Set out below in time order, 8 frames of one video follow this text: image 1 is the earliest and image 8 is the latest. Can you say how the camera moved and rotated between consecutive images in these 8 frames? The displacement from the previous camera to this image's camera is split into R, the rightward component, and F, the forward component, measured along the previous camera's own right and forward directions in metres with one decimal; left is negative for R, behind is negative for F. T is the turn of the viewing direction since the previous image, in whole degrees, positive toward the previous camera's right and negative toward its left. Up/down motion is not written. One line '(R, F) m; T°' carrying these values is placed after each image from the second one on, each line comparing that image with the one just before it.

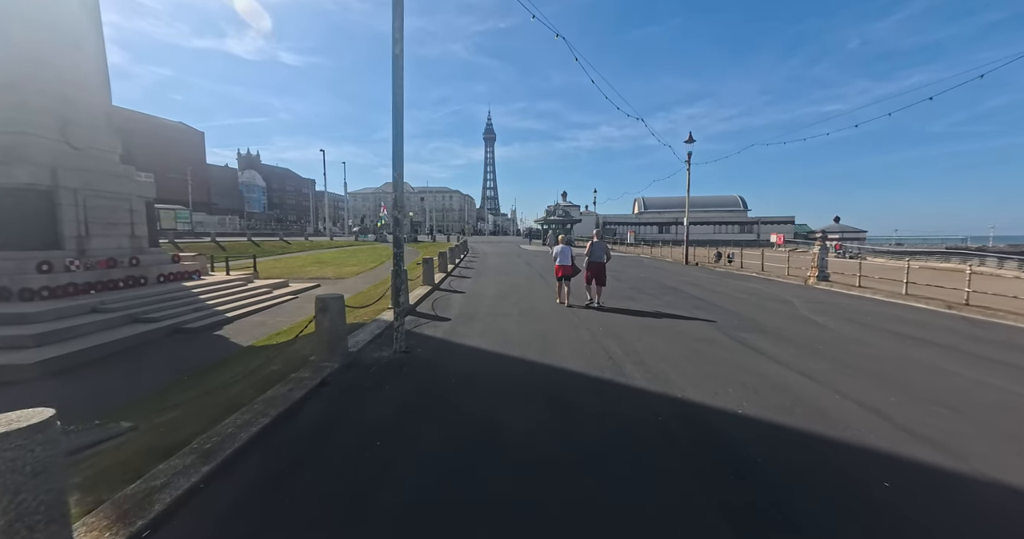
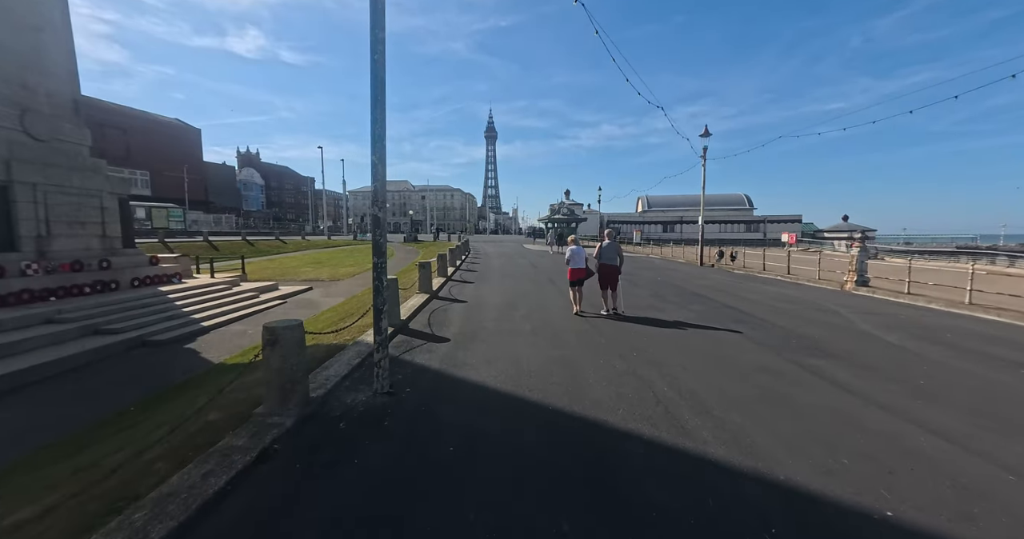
(-0.2, +1.4) m; 0°
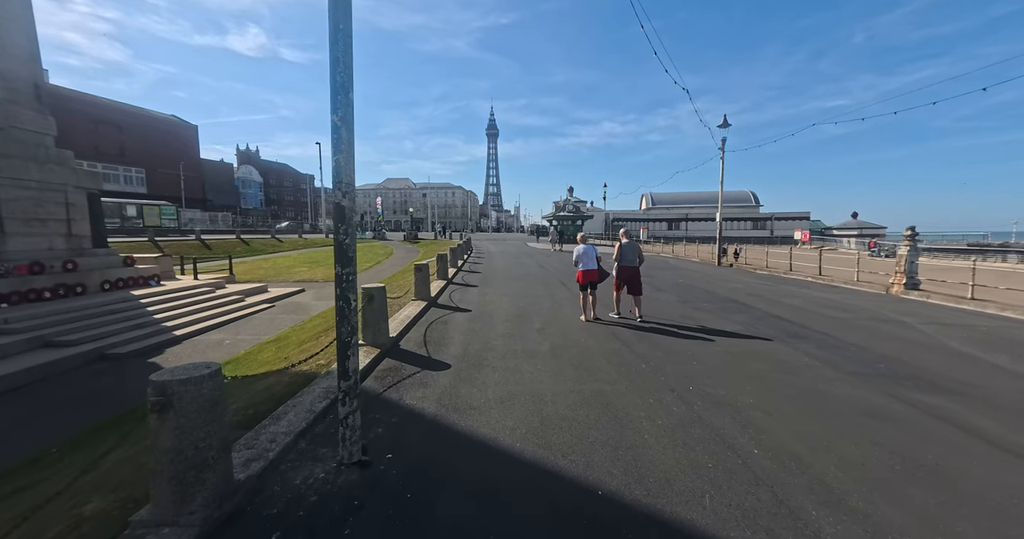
(-0.2, +1.4) m; 0°
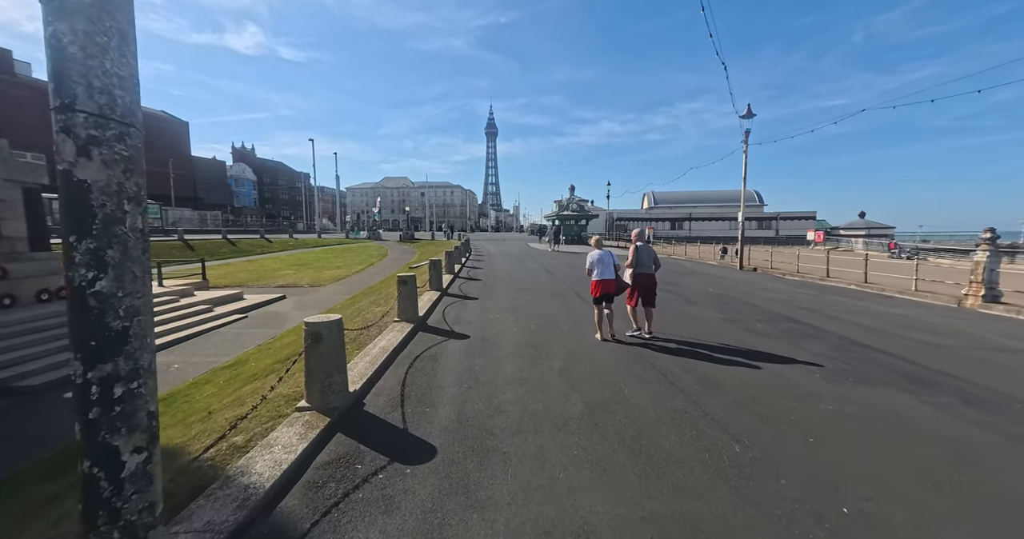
(-0.2, +1.9) m; 0°
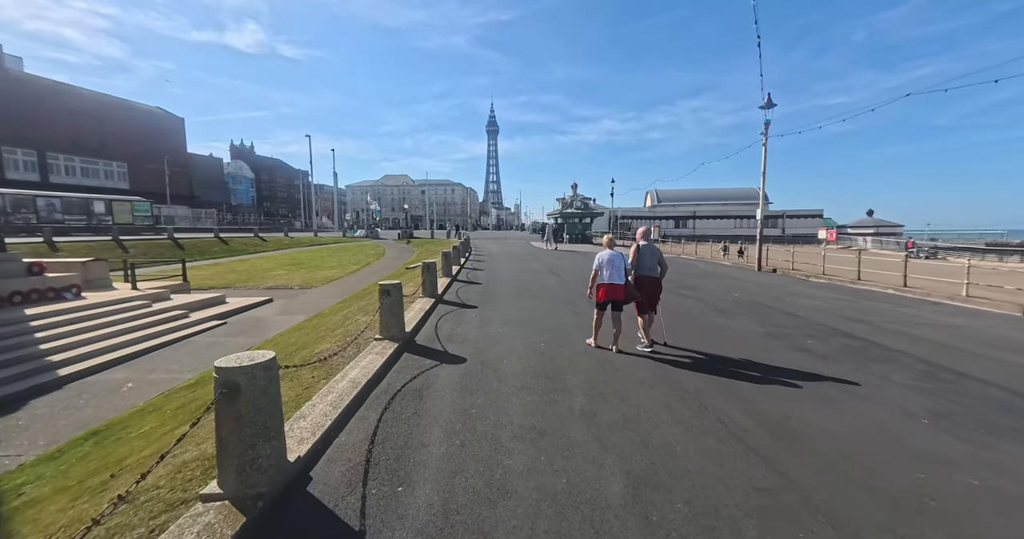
(-0.1, +1.2) m; 0°
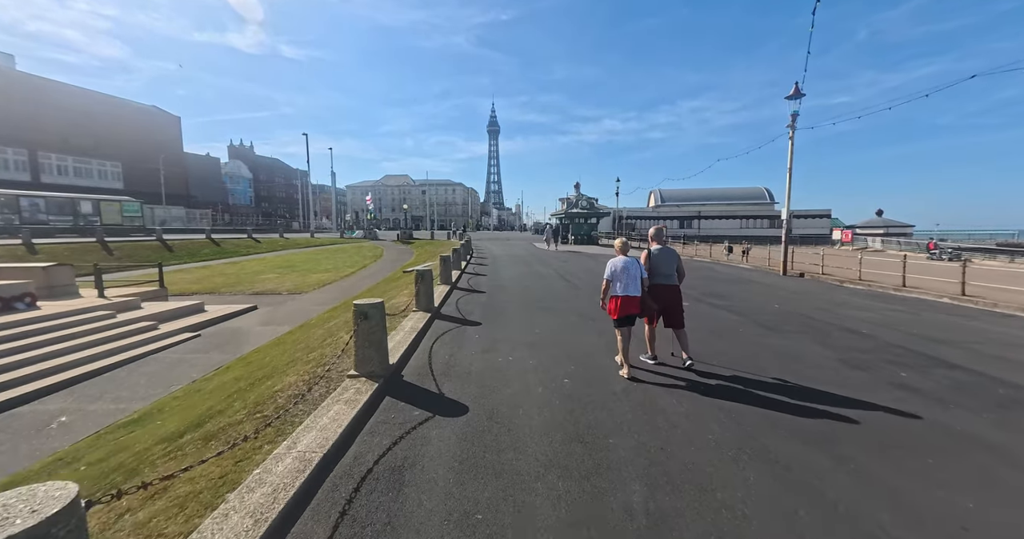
(-0.2, +1.4) m; 0°
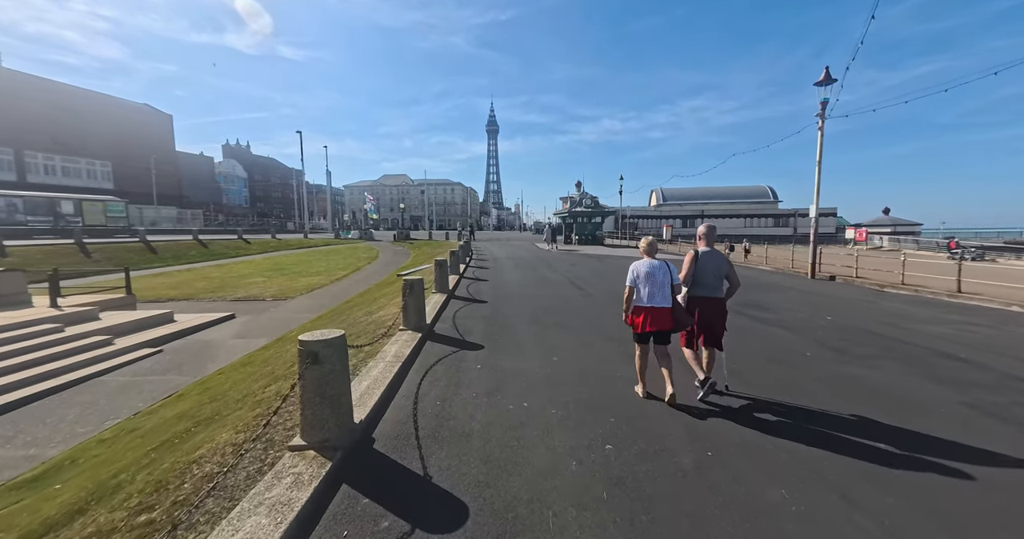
(-0.2, +1.4) m; 0°
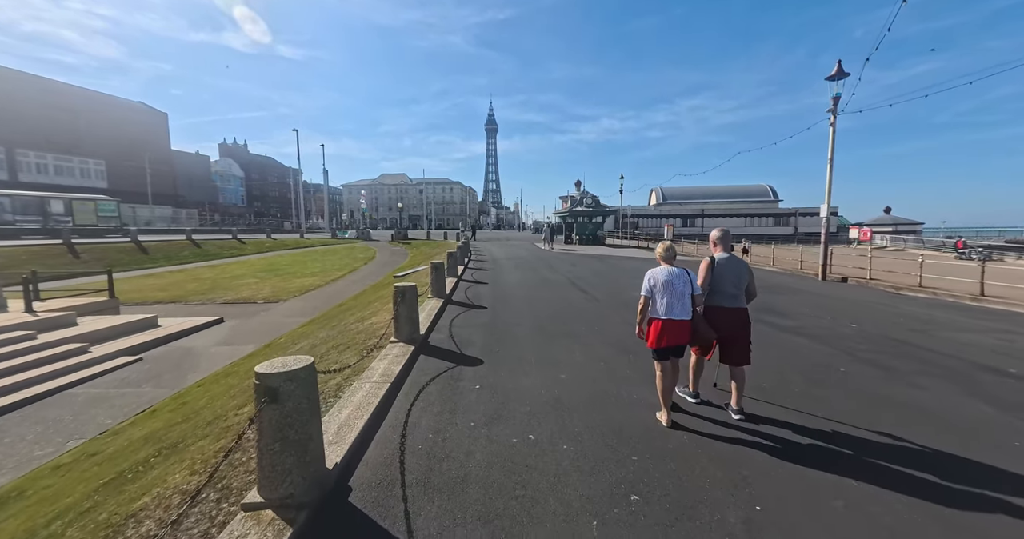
(0.0, +0.6) m; 0°
